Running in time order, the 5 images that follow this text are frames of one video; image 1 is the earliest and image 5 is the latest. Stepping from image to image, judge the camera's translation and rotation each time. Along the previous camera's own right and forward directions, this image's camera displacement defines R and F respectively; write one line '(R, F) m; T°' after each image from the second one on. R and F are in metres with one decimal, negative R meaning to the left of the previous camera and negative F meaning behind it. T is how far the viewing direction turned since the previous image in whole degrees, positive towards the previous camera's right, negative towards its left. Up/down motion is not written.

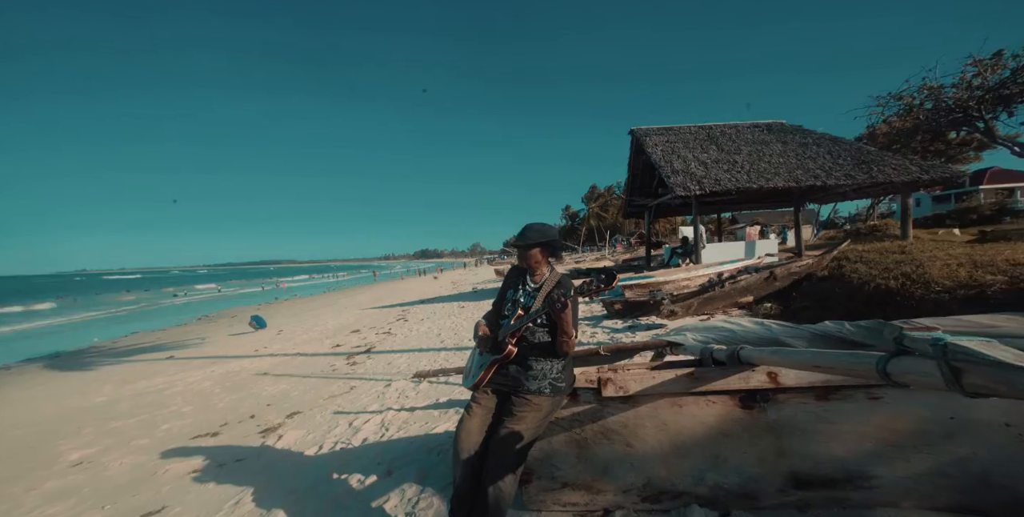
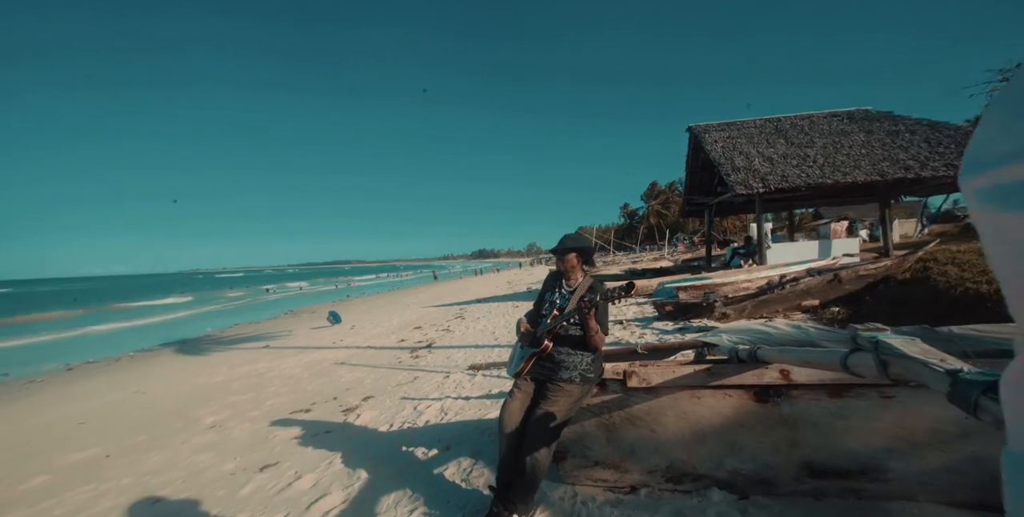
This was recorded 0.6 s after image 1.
(+0.1, -0.4) m; -8°
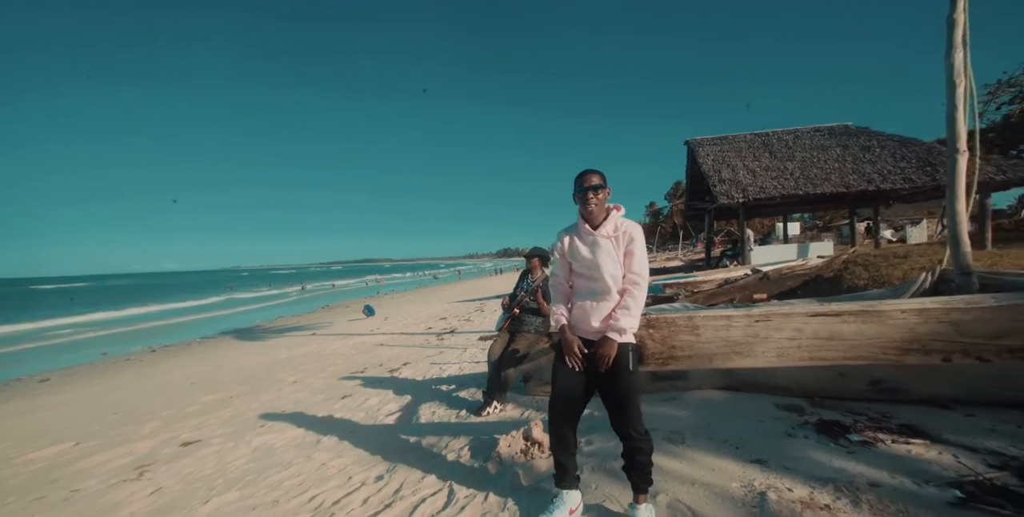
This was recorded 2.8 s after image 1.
(+0.5, -2.0) m; -4°
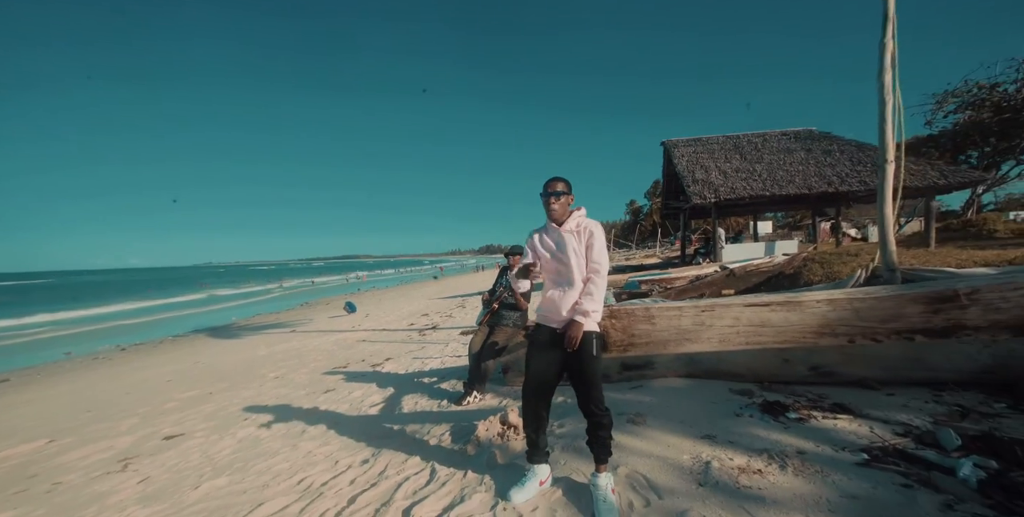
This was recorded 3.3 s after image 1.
(0.0, -0.2) m; +3°
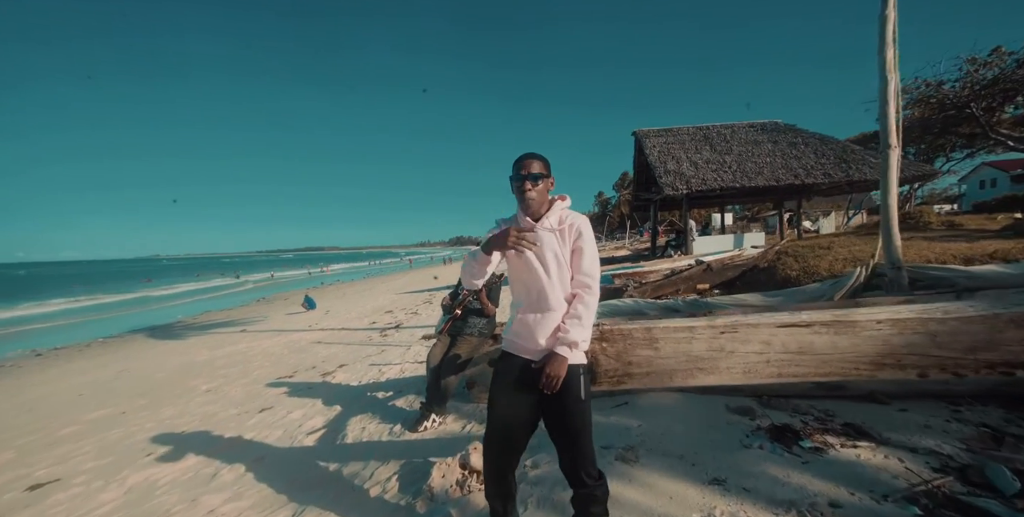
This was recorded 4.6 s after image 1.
(+0.1, +0.7) m; +5°
